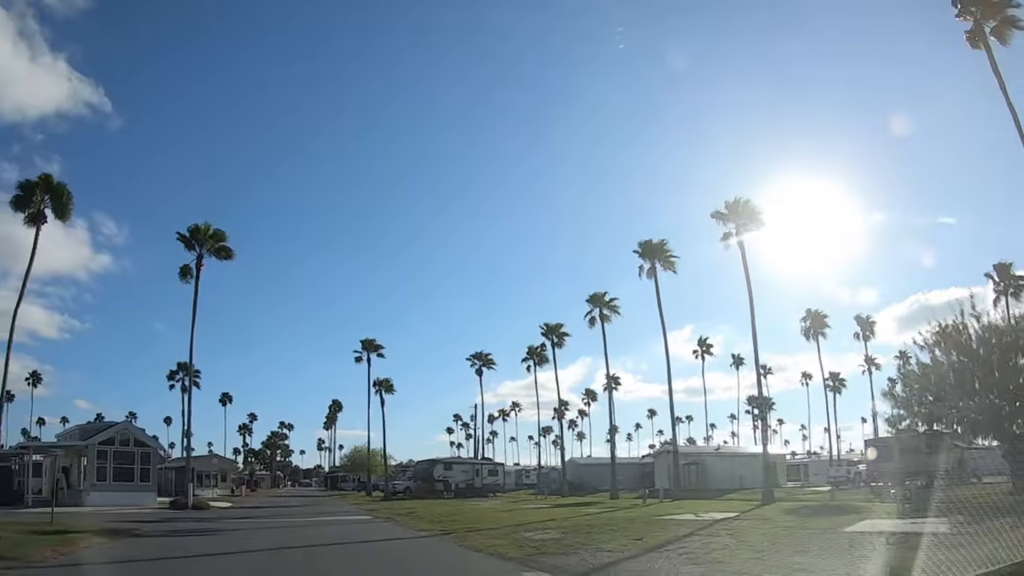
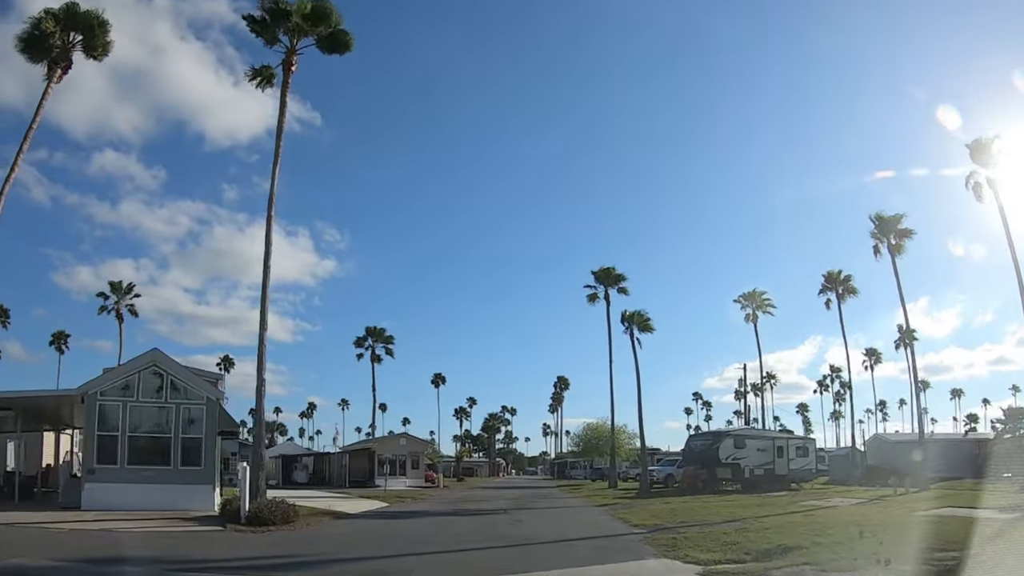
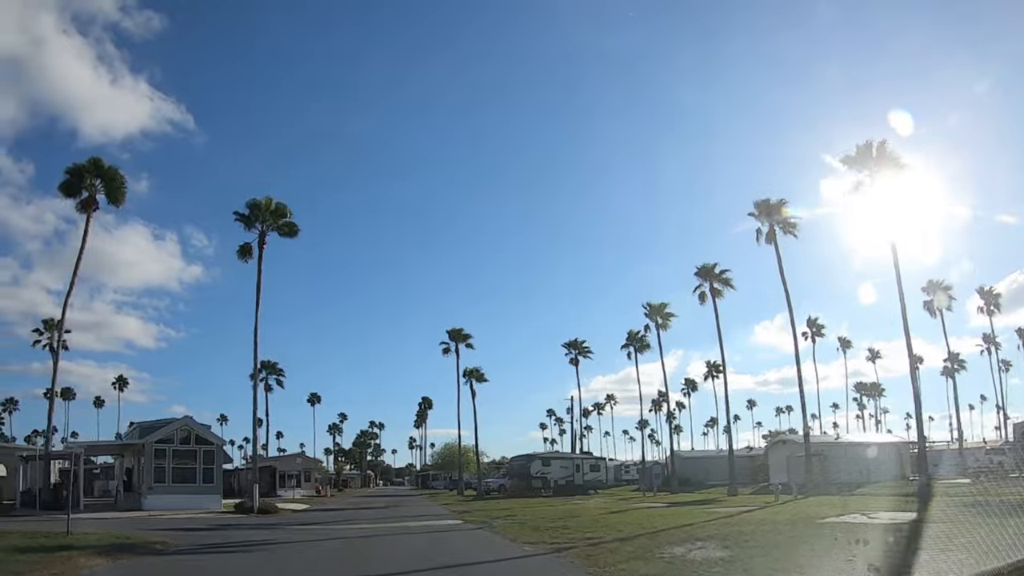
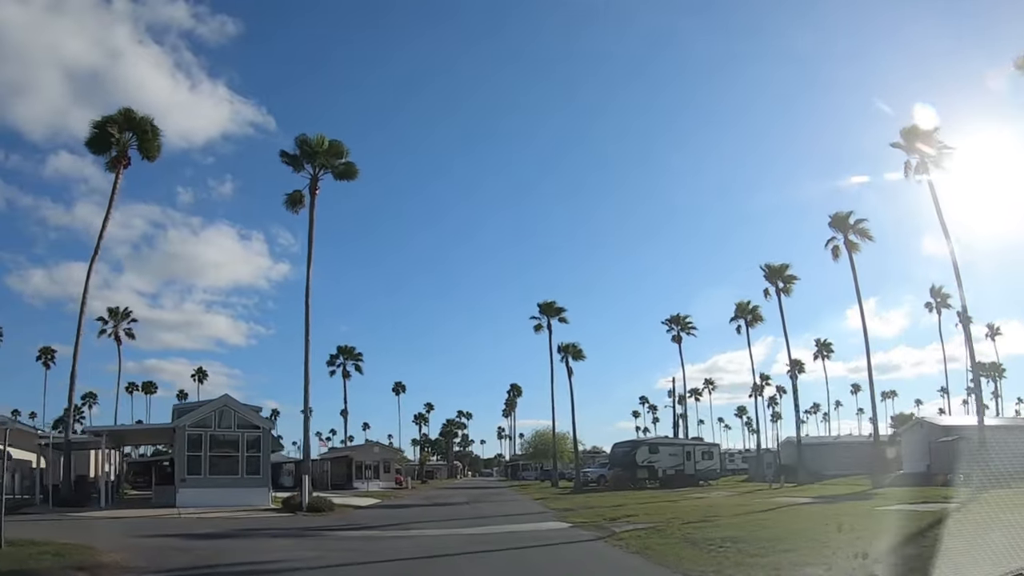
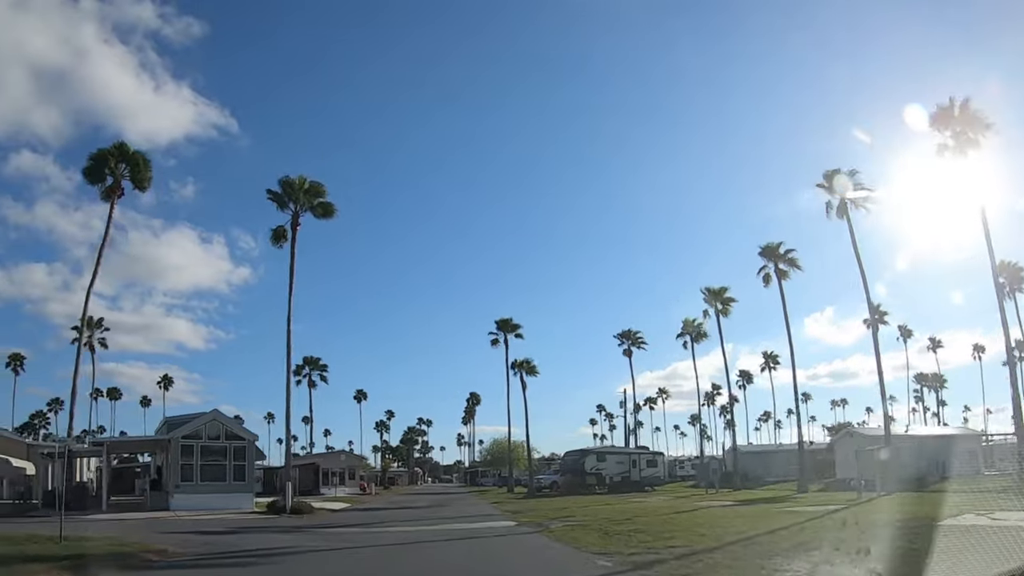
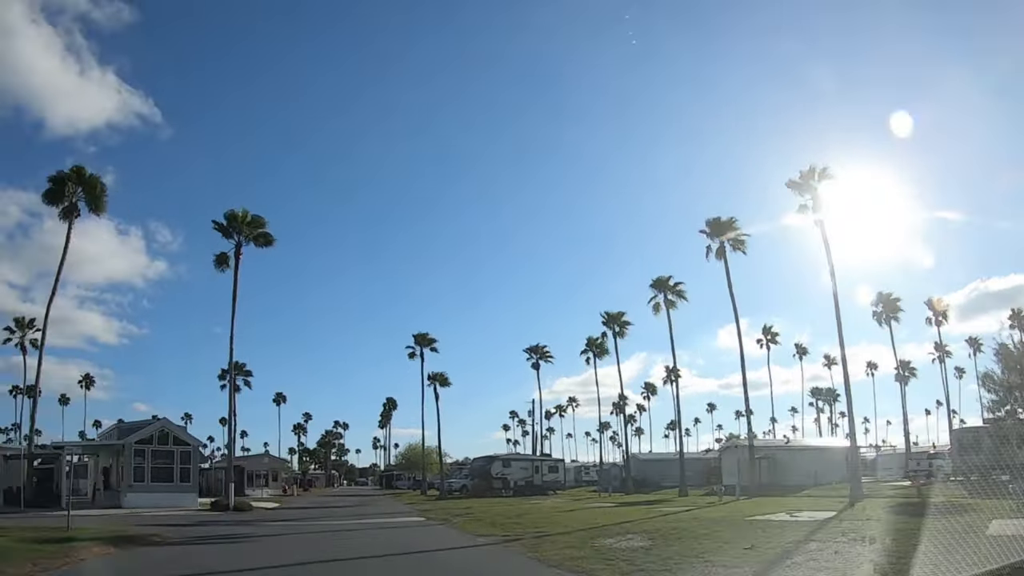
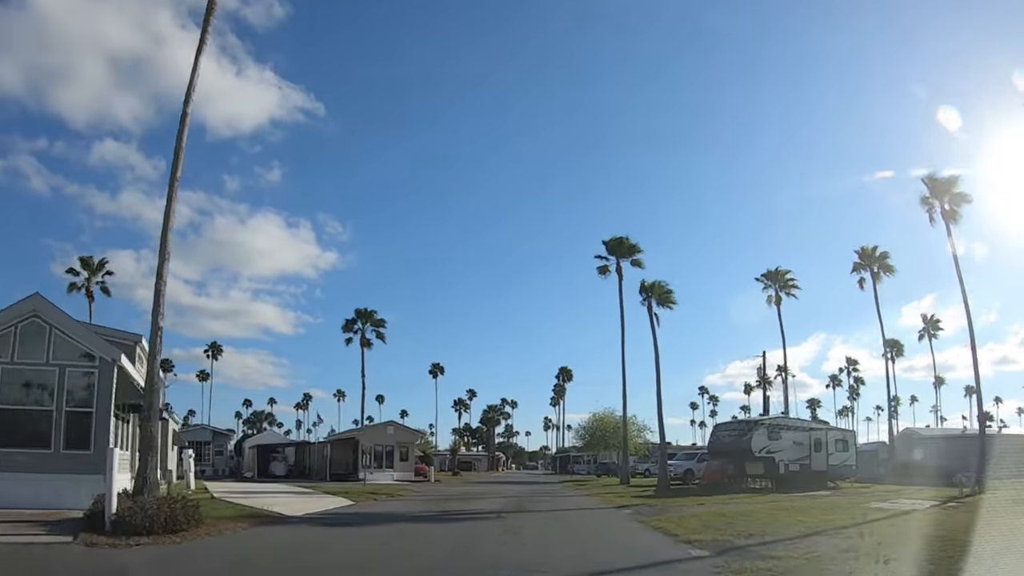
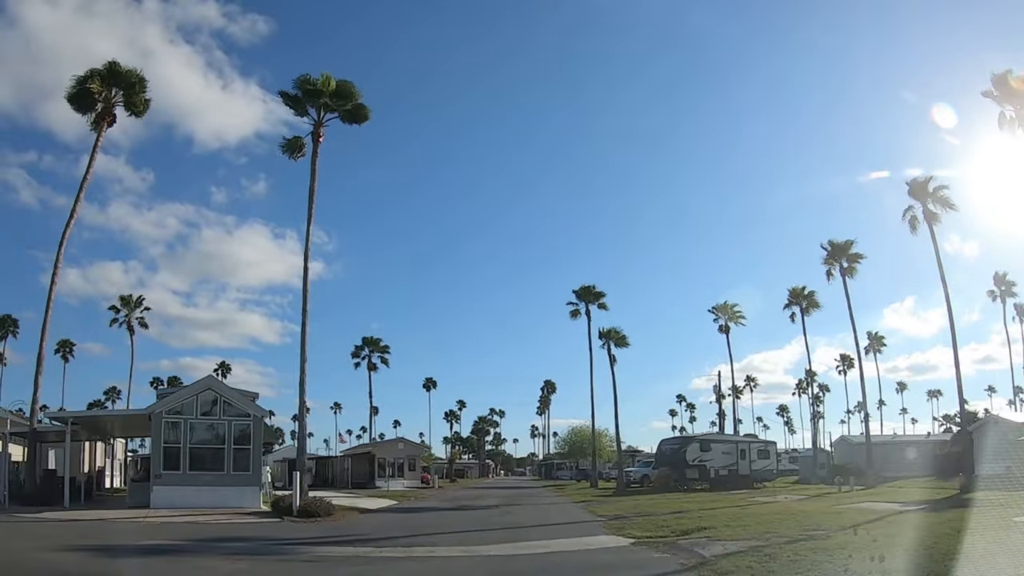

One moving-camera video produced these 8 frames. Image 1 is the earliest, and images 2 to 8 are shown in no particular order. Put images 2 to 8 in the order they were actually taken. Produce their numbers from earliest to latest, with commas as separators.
6, 3, 5, 4, 8, 2, 7
